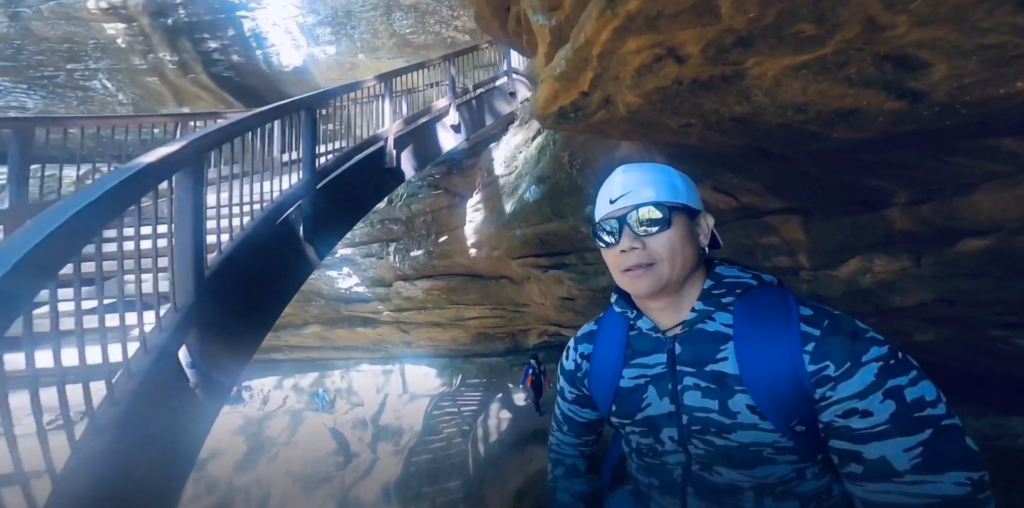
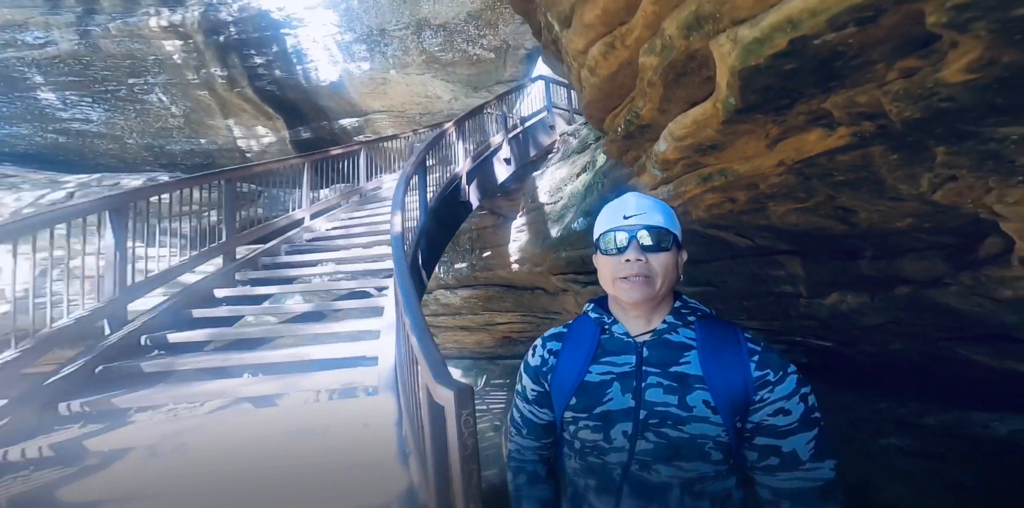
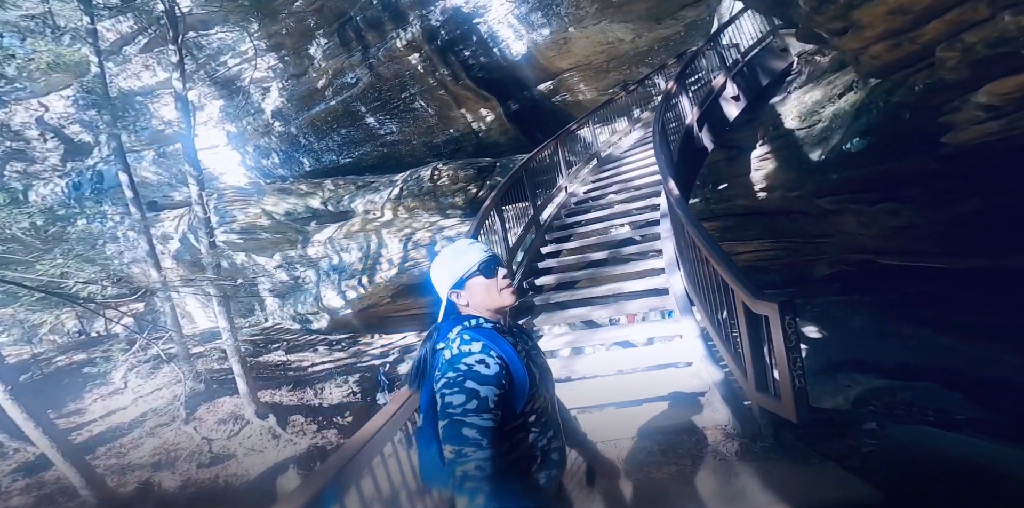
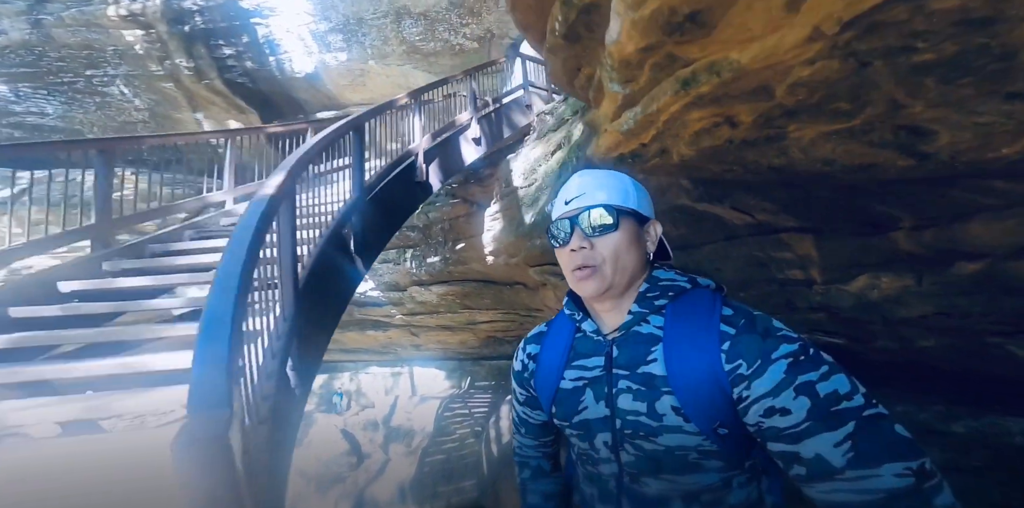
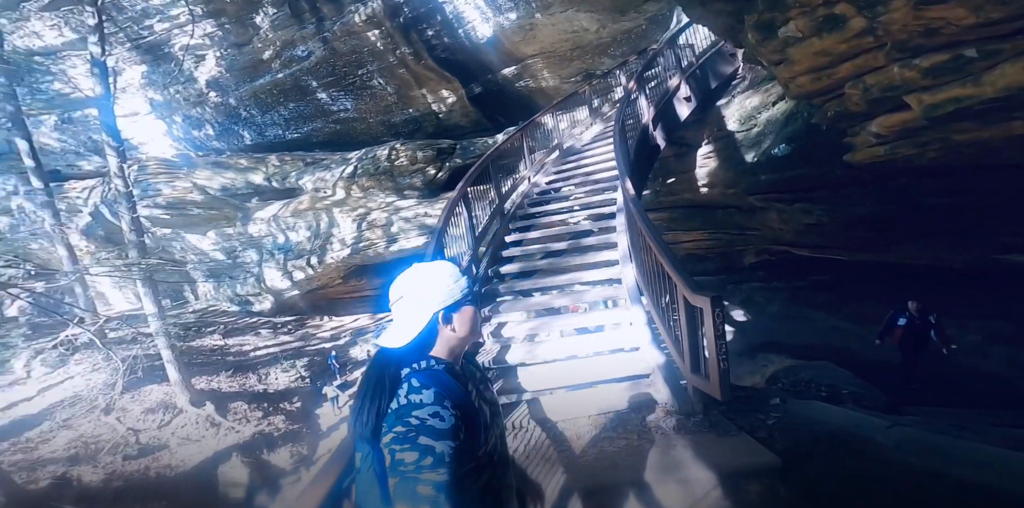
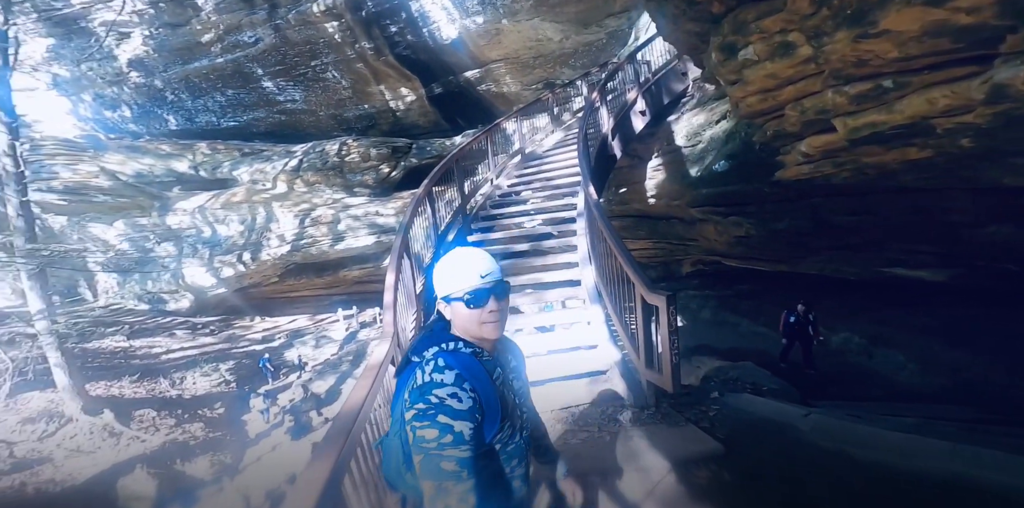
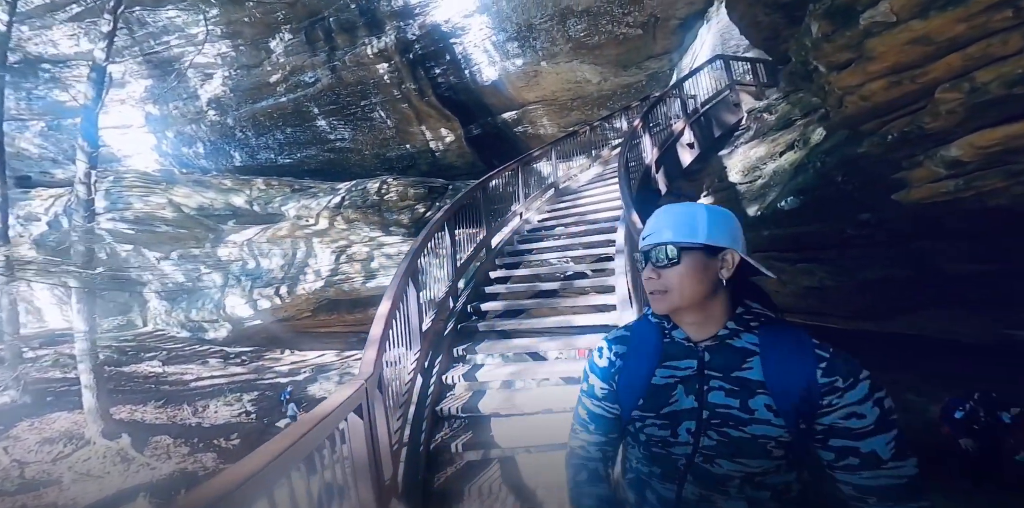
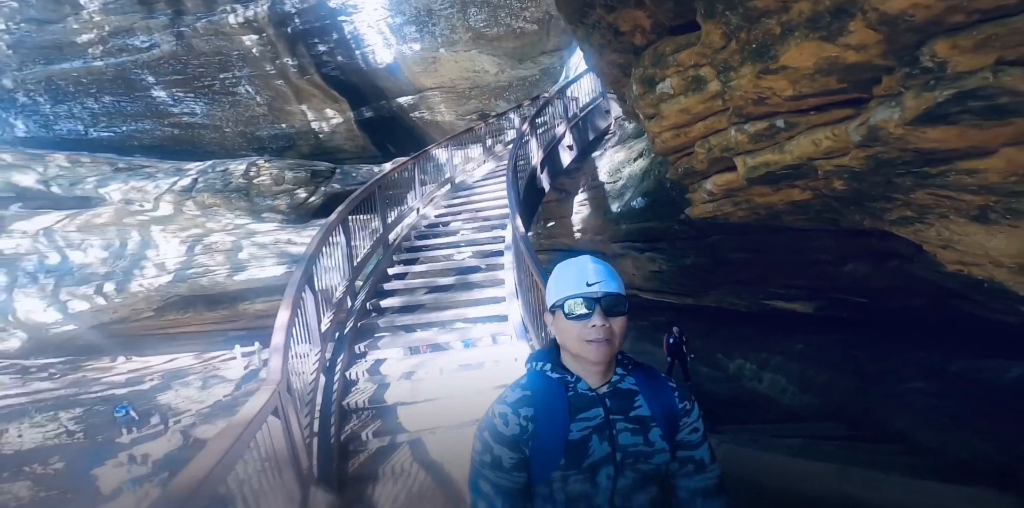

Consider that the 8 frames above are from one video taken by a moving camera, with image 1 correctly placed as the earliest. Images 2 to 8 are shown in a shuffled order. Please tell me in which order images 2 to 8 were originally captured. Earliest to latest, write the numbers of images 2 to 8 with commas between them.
4, 2, 8, 6, 5, 3, 7
